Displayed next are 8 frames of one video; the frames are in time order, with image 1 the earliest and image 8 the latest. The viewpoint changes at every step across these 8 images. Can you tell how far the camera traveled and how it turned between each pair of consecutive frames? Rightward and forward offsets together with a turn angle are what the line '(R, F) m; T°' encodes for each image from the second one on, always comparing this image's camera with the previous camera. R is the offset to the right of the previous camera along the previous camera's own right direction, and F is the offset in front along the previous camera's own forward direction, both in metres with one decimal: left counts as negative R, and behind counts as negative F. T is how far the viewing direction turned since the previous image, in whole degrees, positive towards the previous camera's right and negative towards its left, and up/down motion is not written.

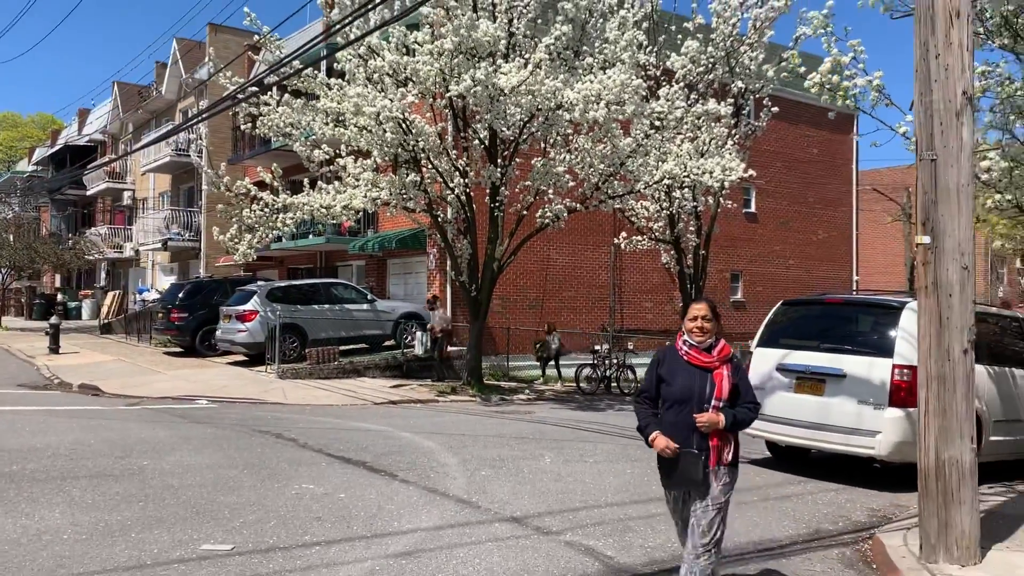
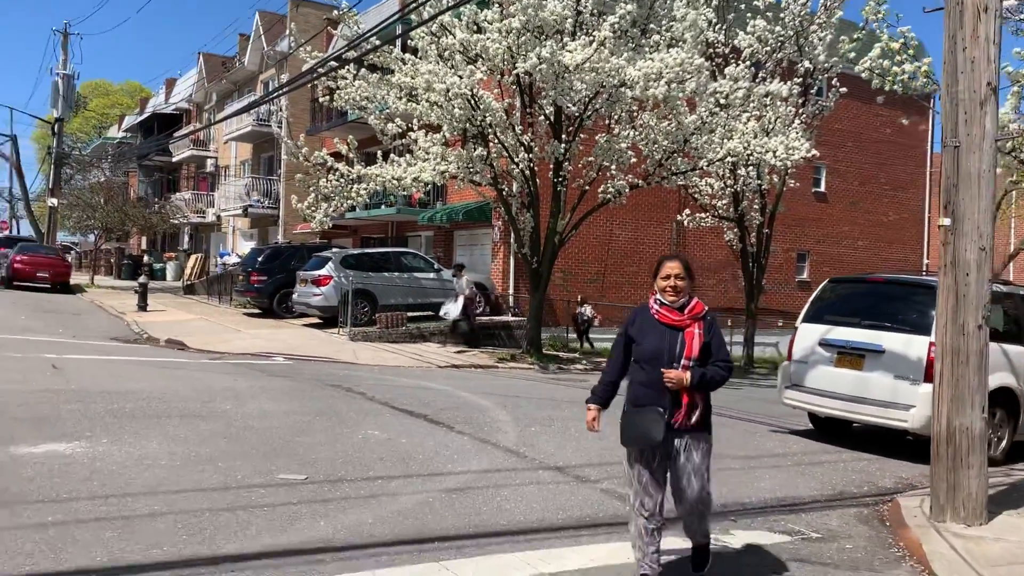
(+0.1, -0.5) m; -4°
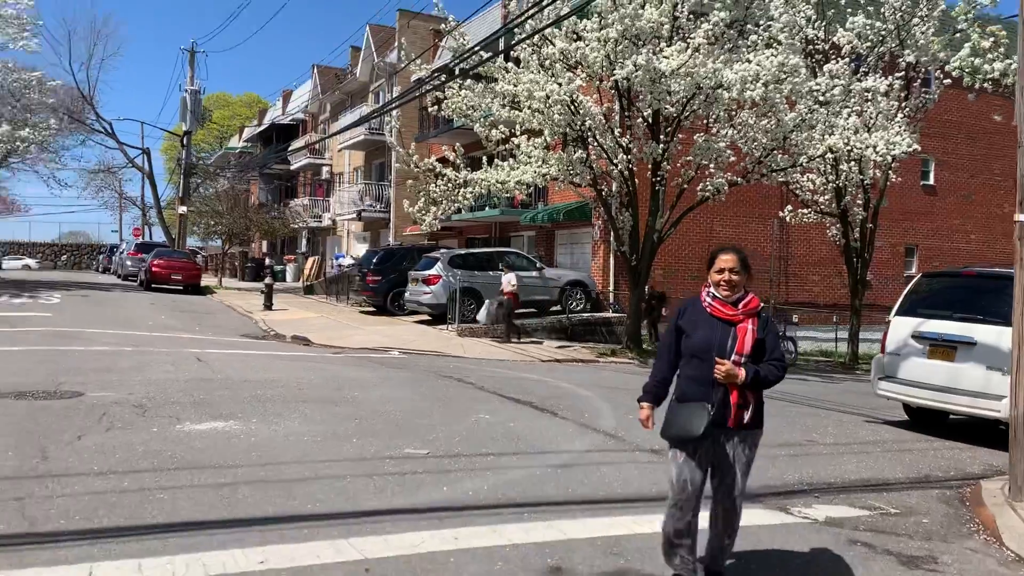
(0.0, -0.6) m; -7°
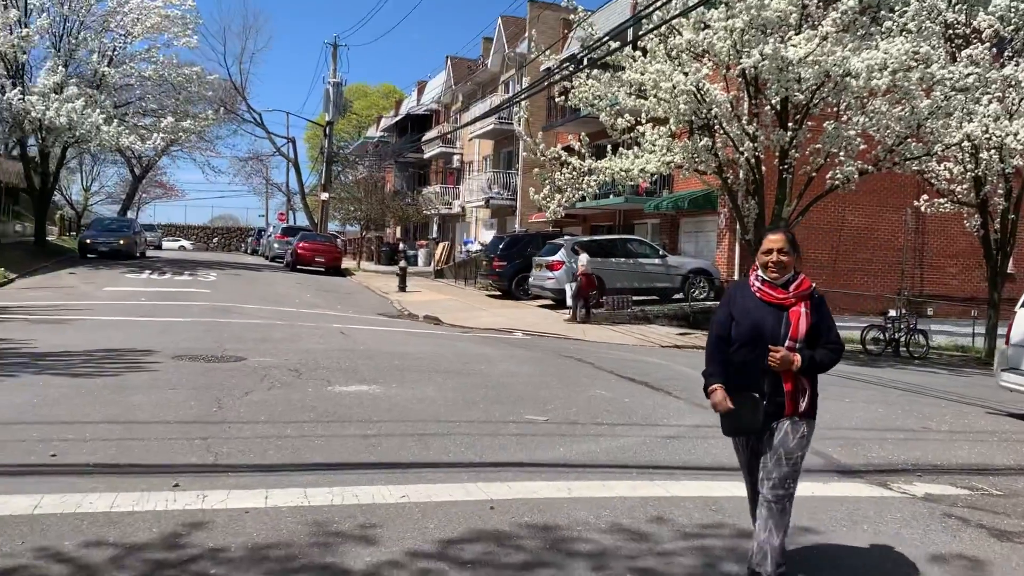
(+0.1, -0.5) m; -8°
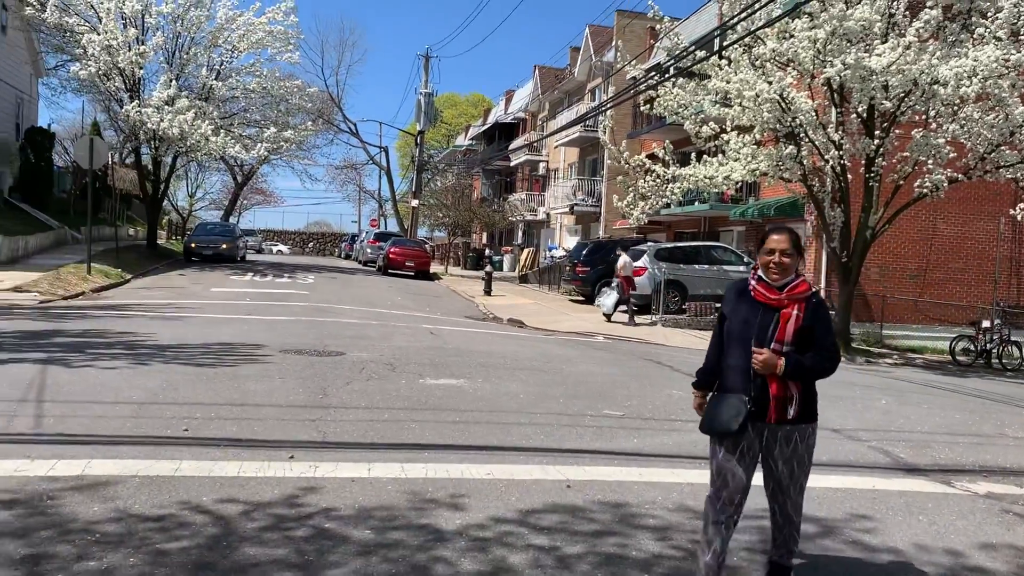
(0.0, -0.5) m; -6°
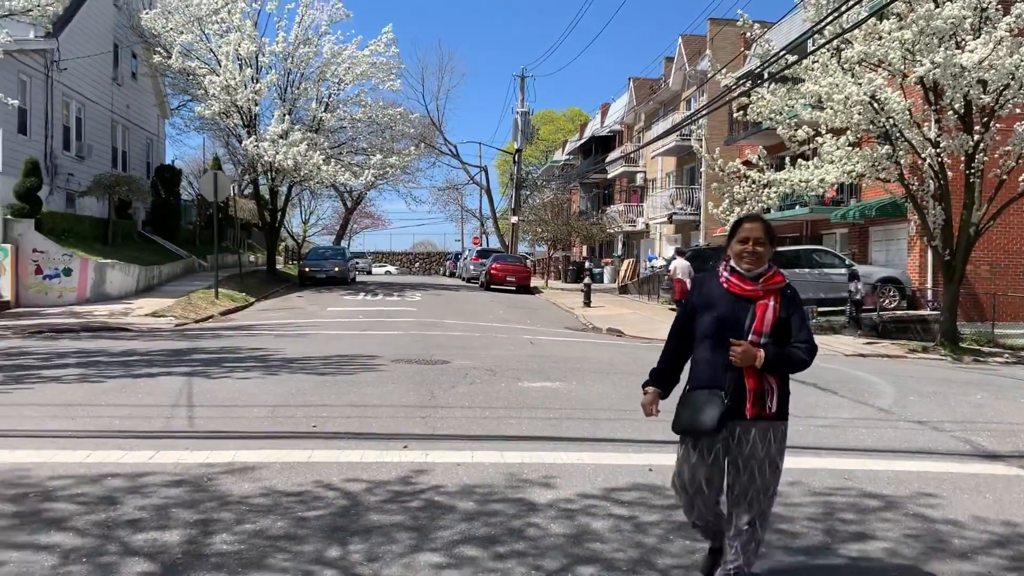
(+0.1, -0.6) m; -7°
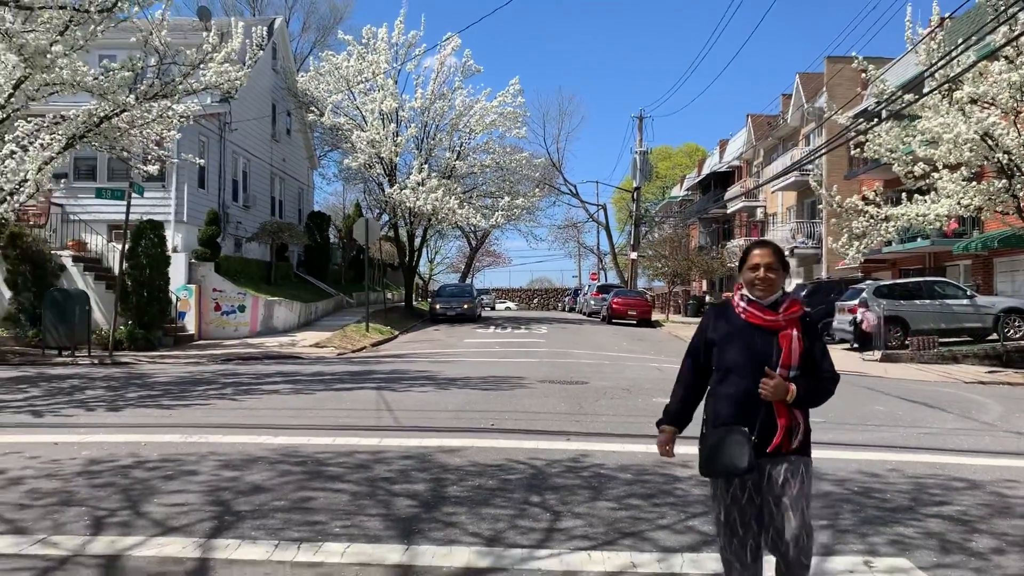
(-0.2, -1.5) m; -8°
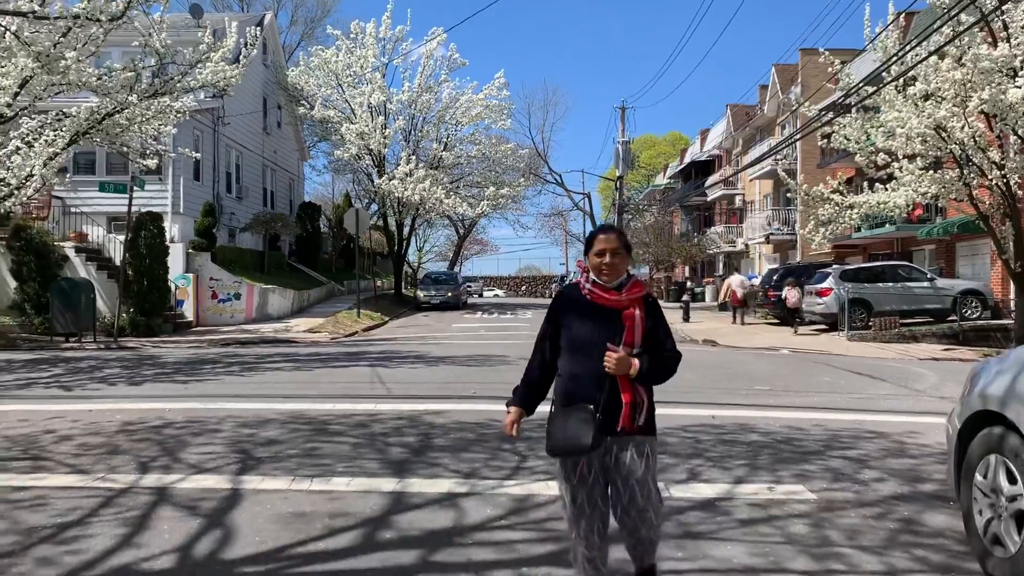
(+0.1, -1.0) m; +1°
